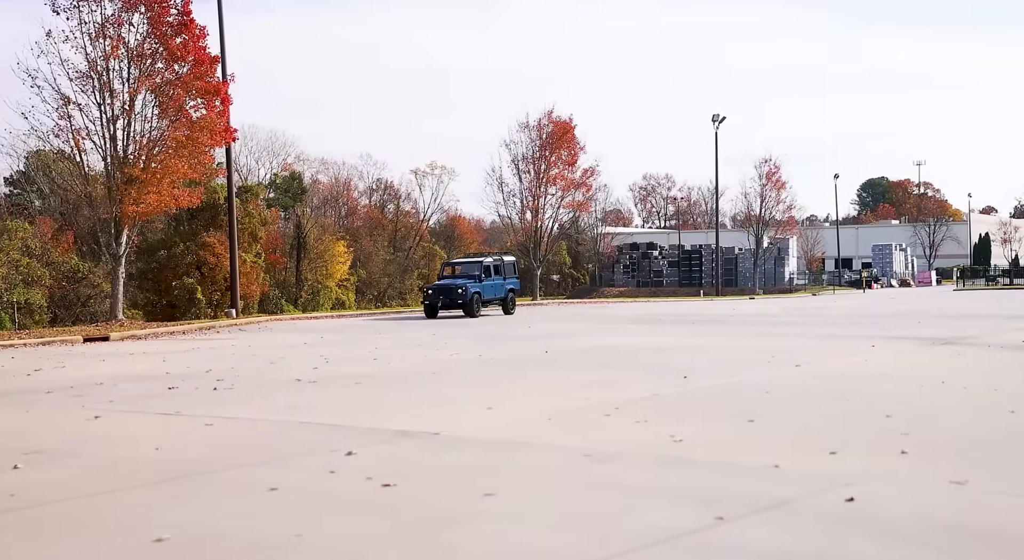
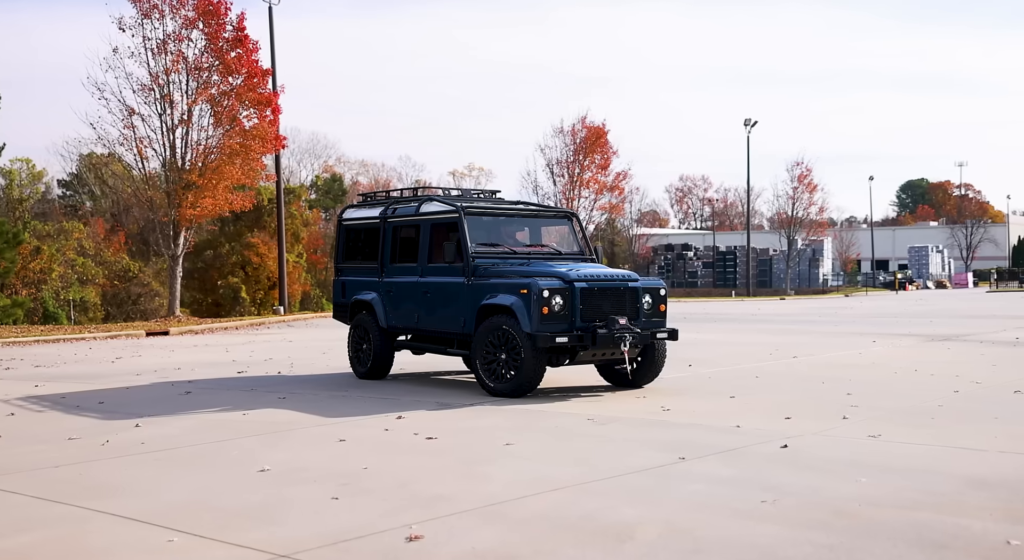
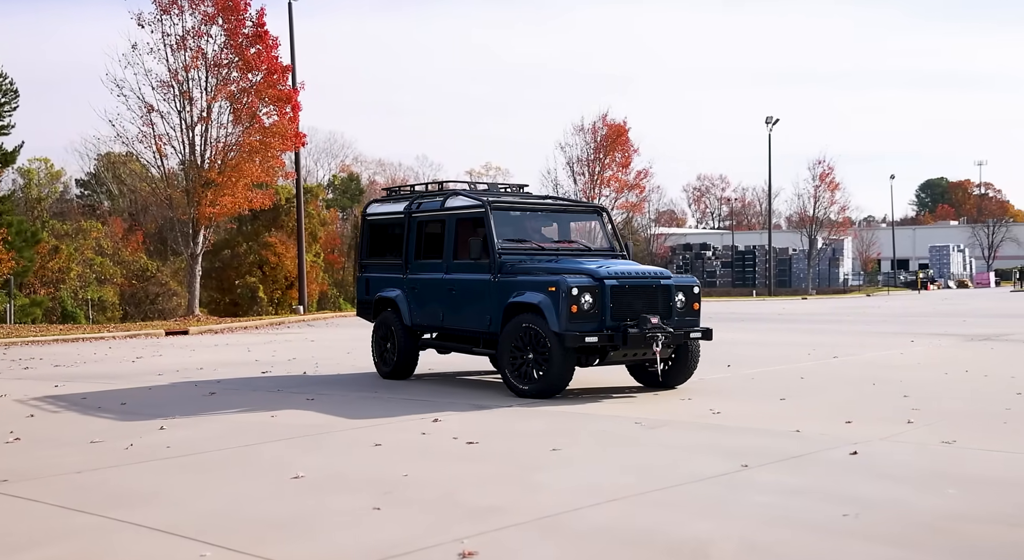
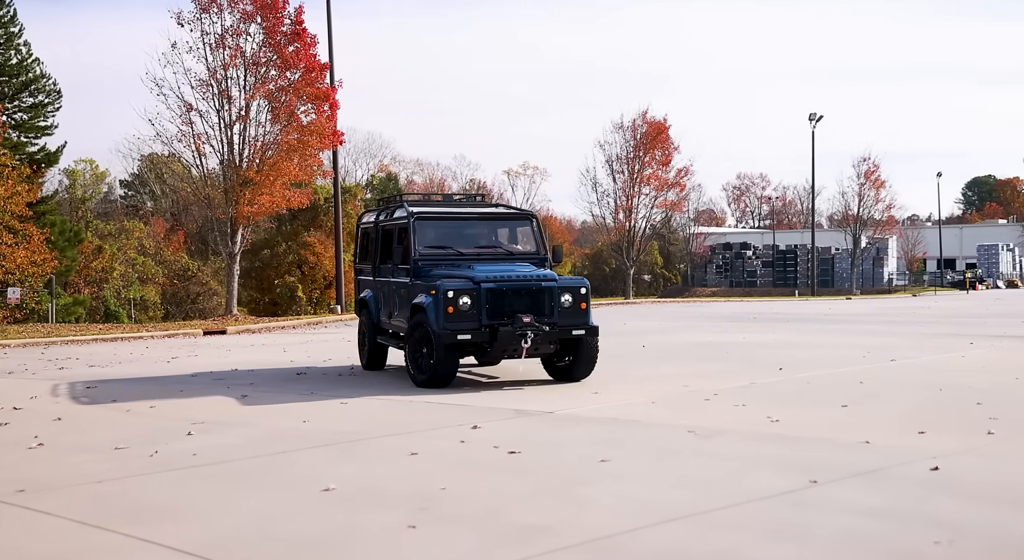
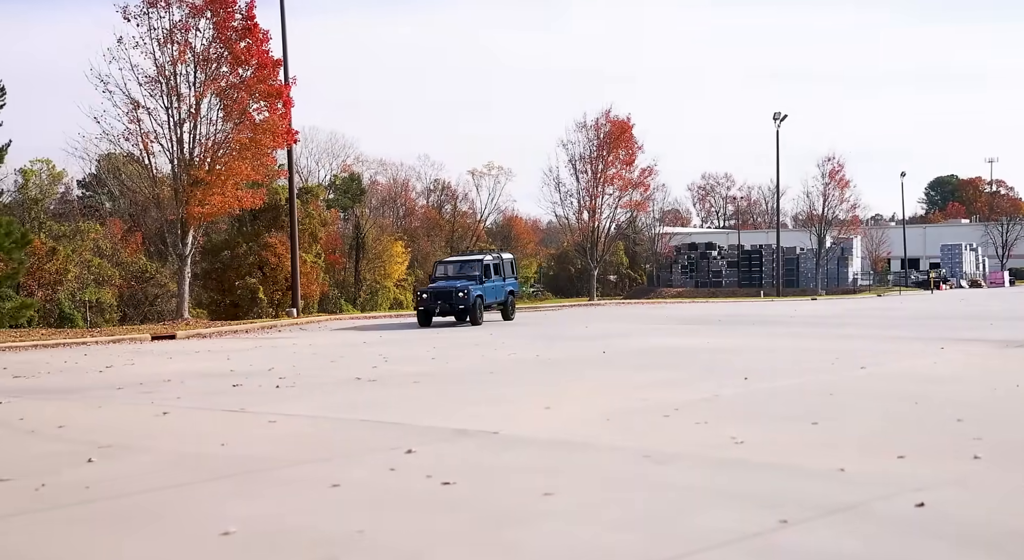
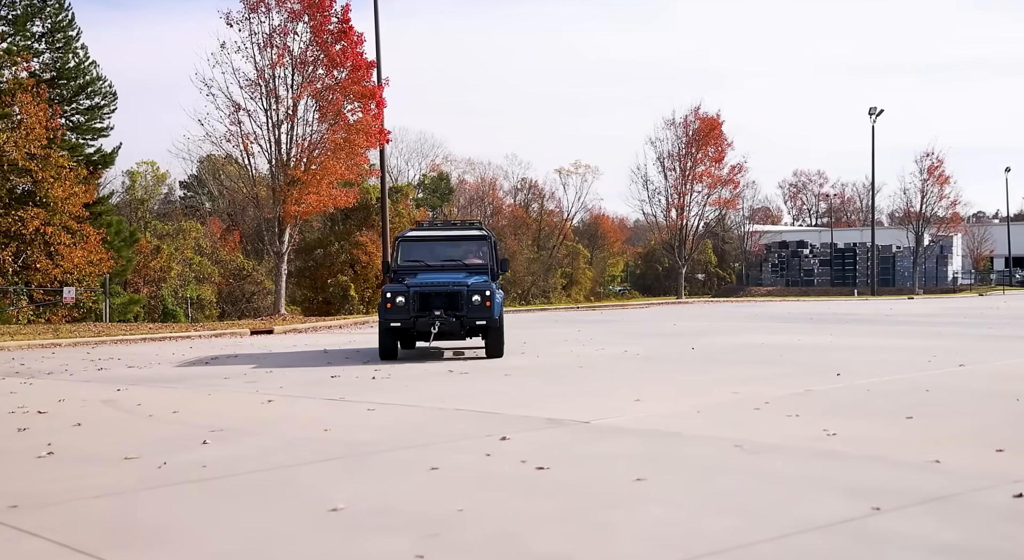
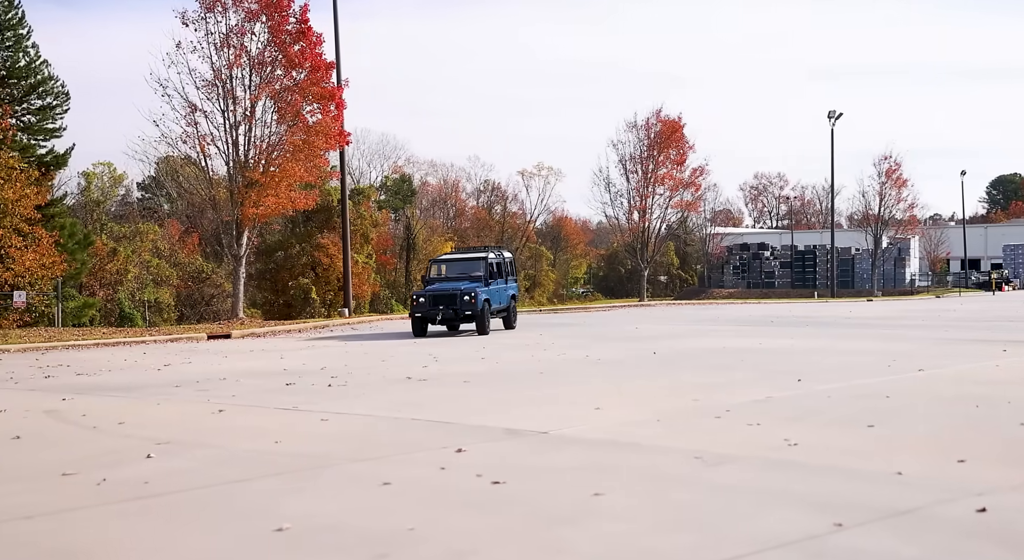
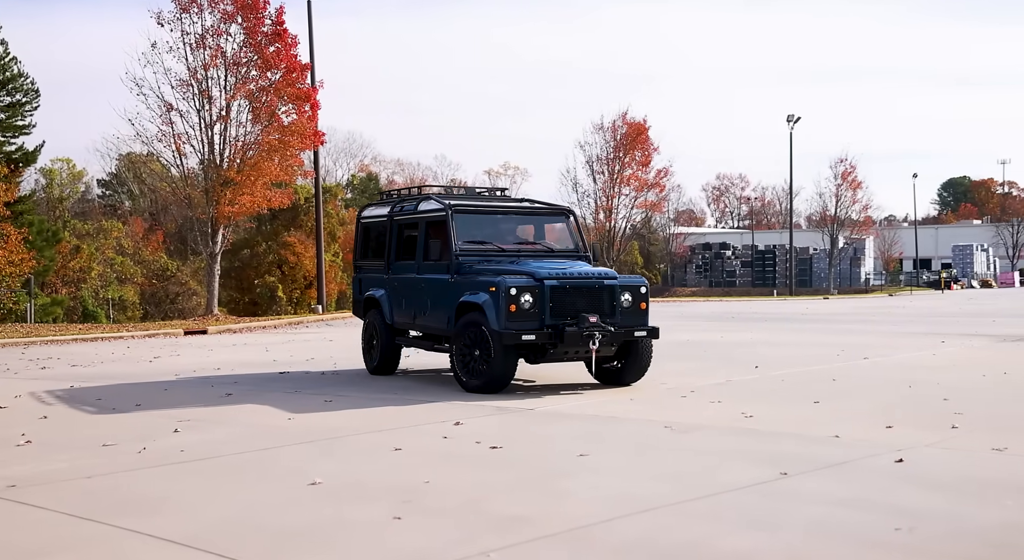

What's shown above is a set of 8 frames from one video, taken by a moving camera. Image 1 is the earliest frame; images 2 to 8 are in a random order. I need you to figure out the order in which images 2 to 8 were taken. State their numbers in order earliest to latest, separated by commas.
5, 7, 6, 4, 8, 3, 2
